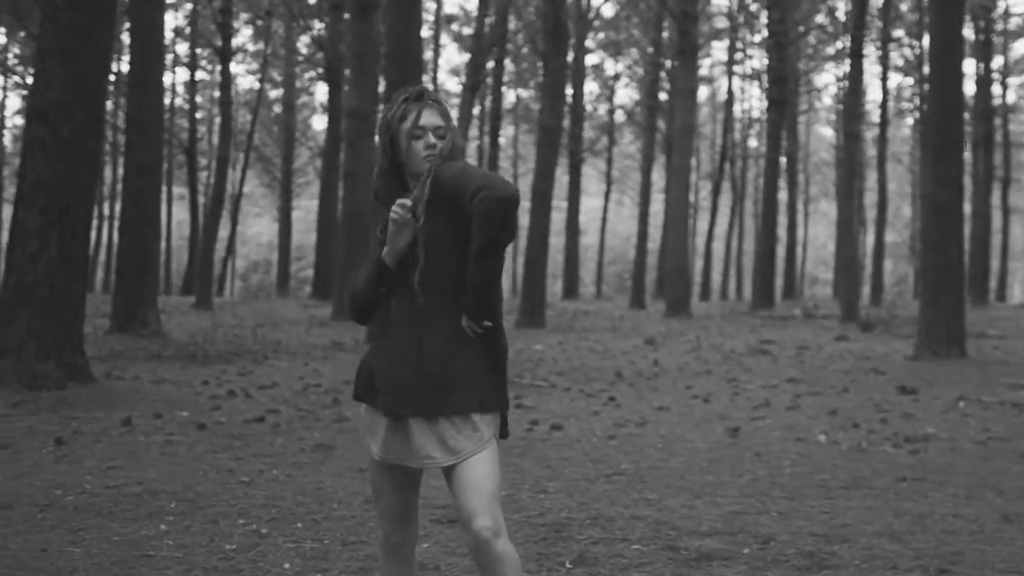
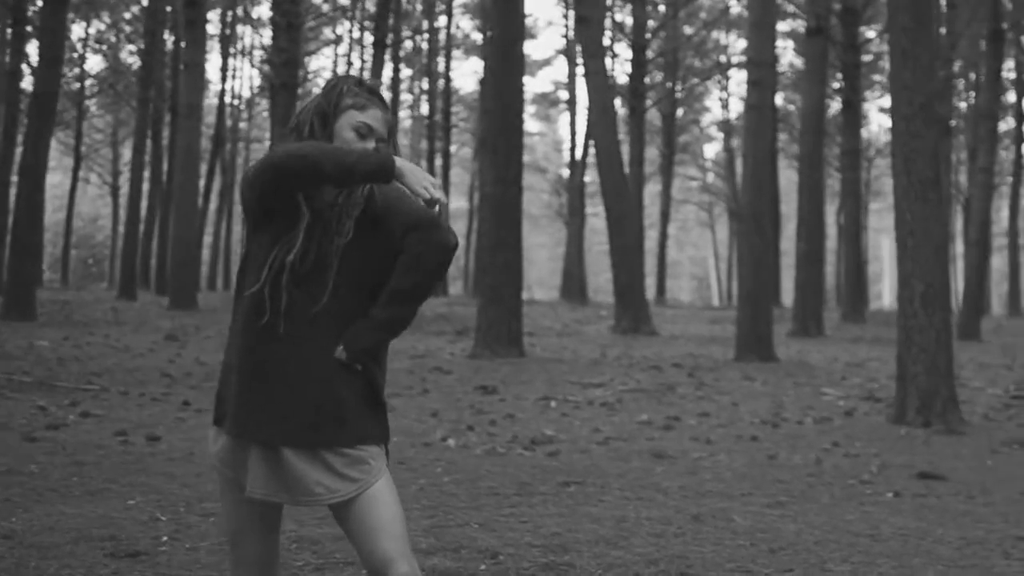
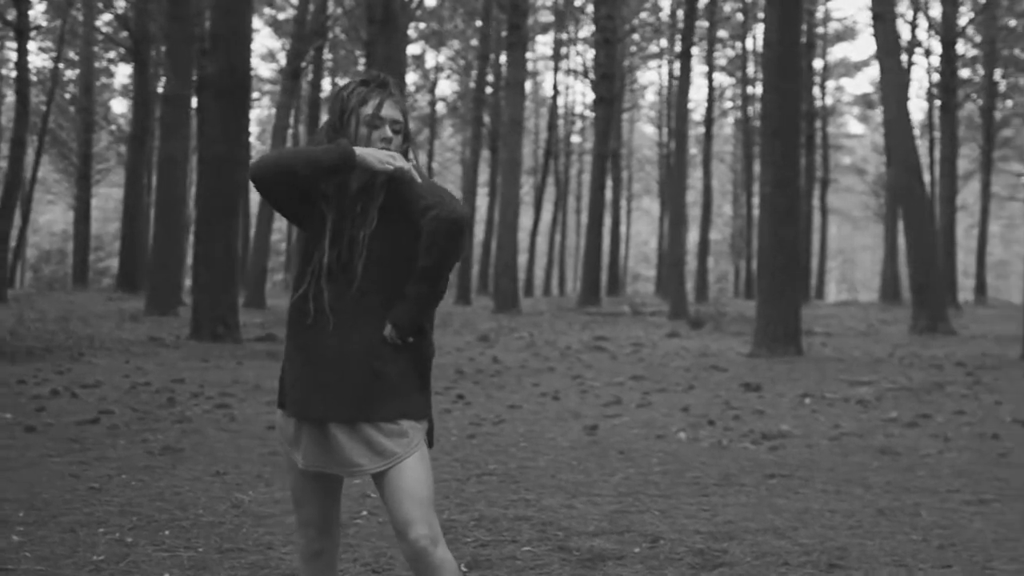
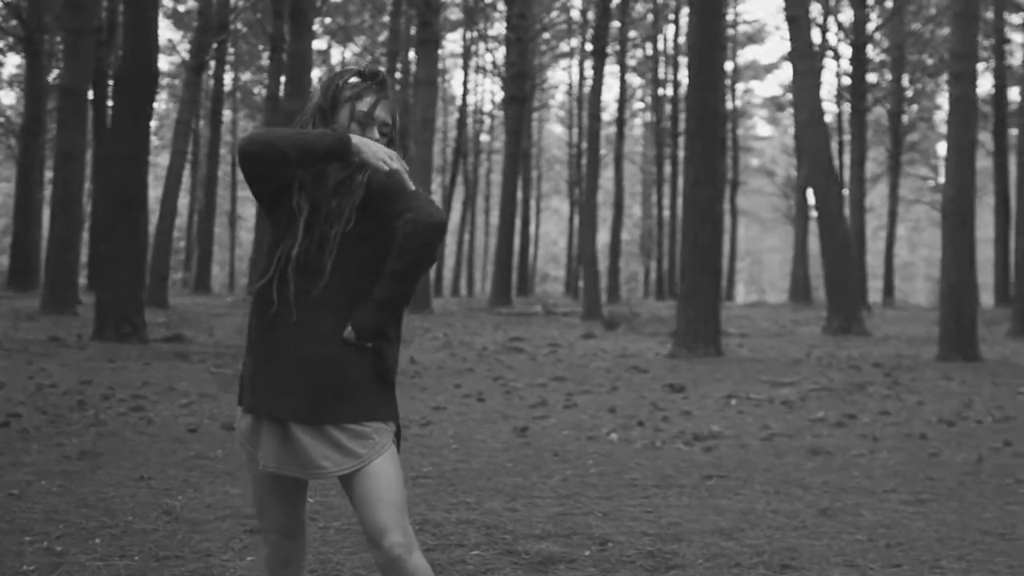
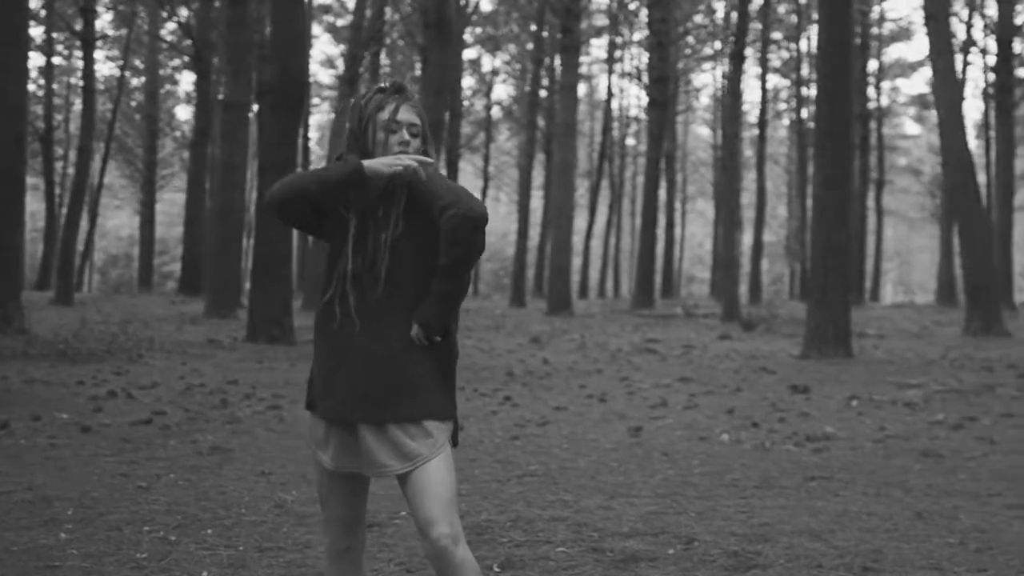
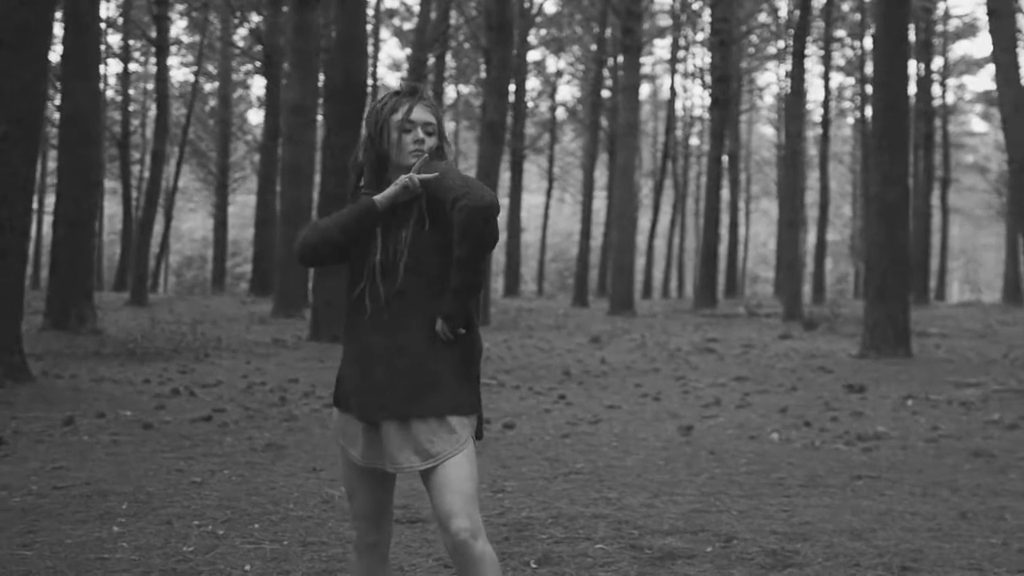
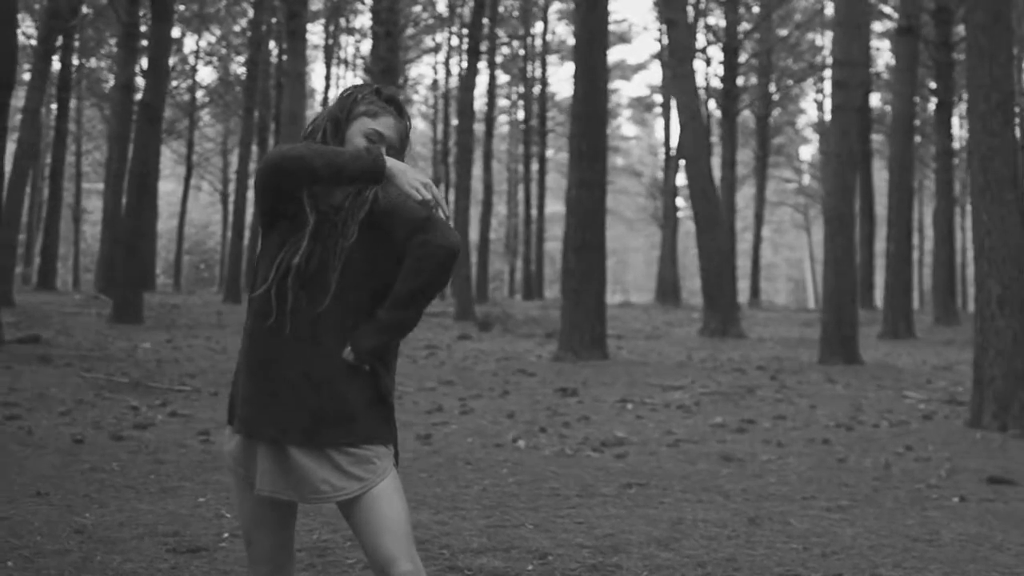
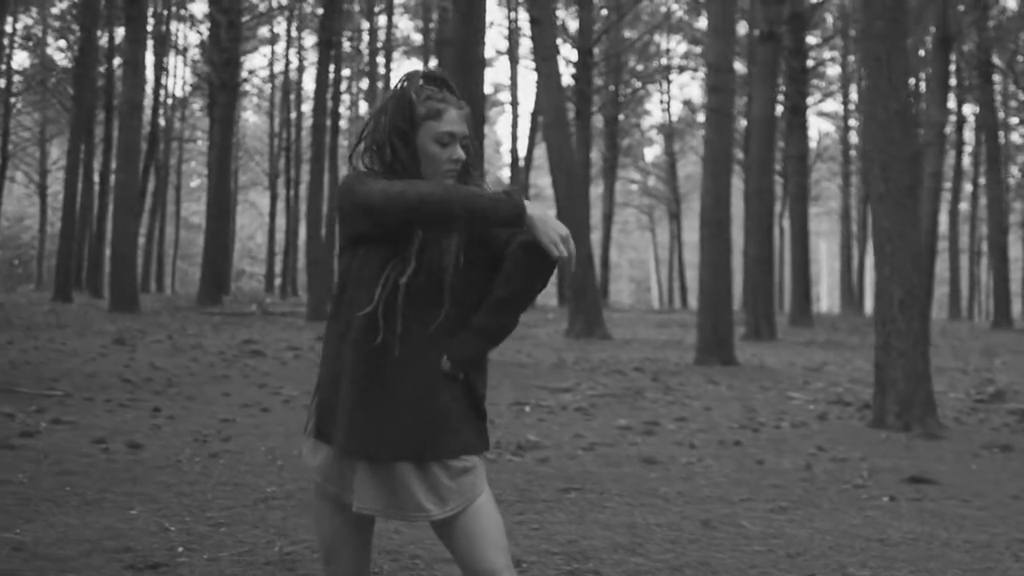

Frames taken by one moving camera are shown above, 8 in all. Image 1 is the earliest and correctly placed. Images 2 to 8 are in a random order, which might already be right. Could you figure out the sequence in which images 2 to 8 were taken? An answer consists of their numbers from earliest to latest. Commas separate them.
6, 5, 3, 4, 7, 2, 8
